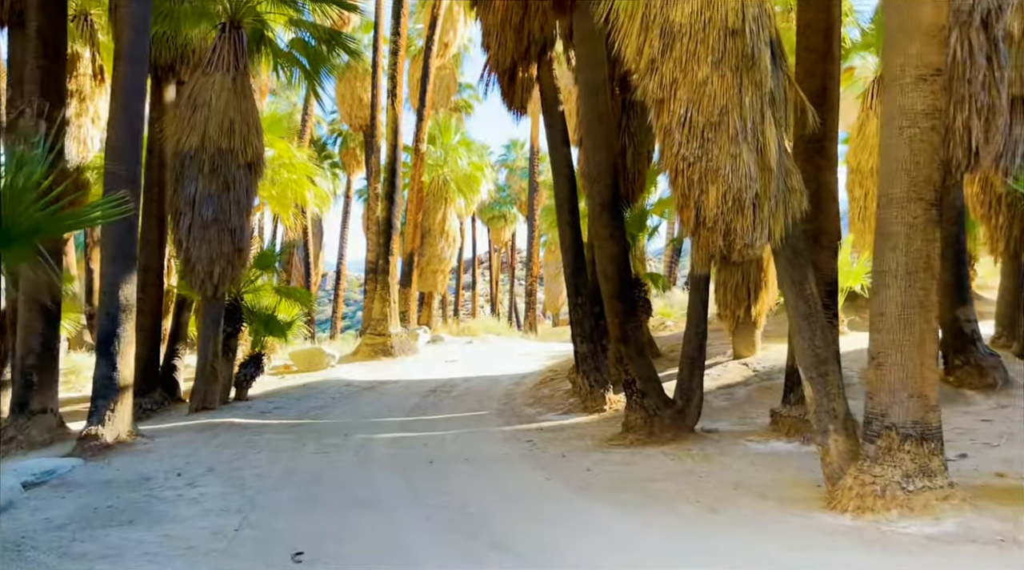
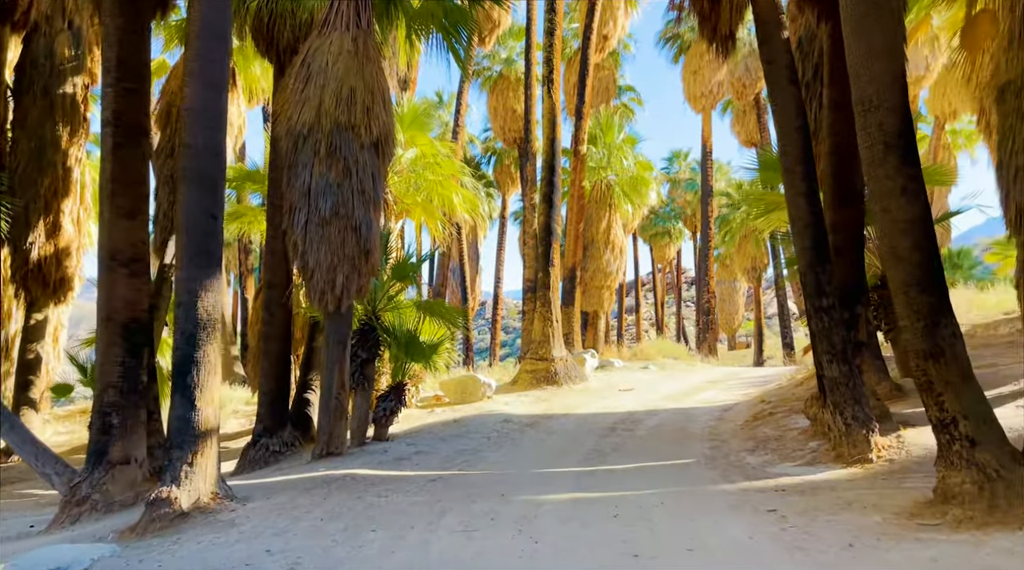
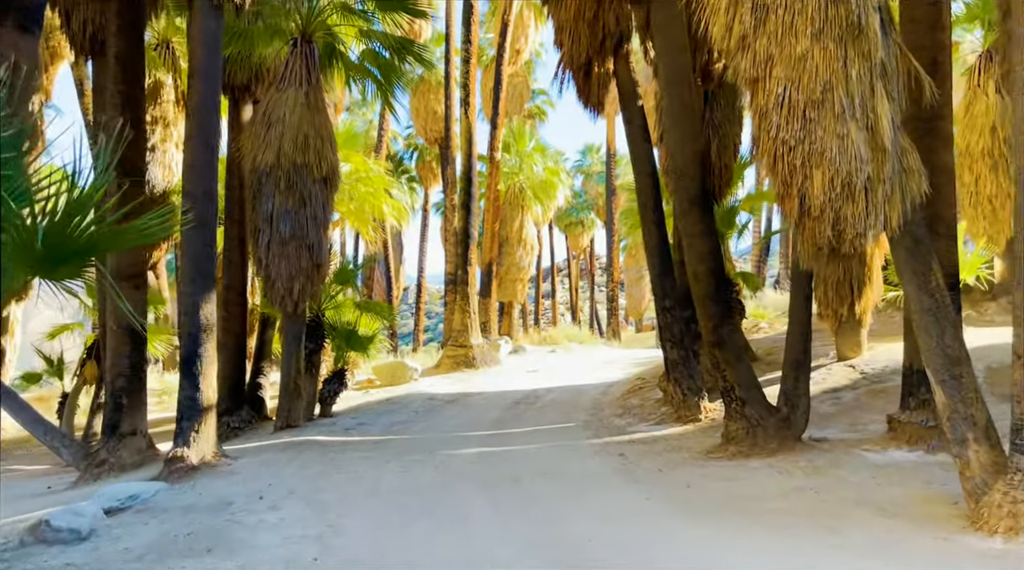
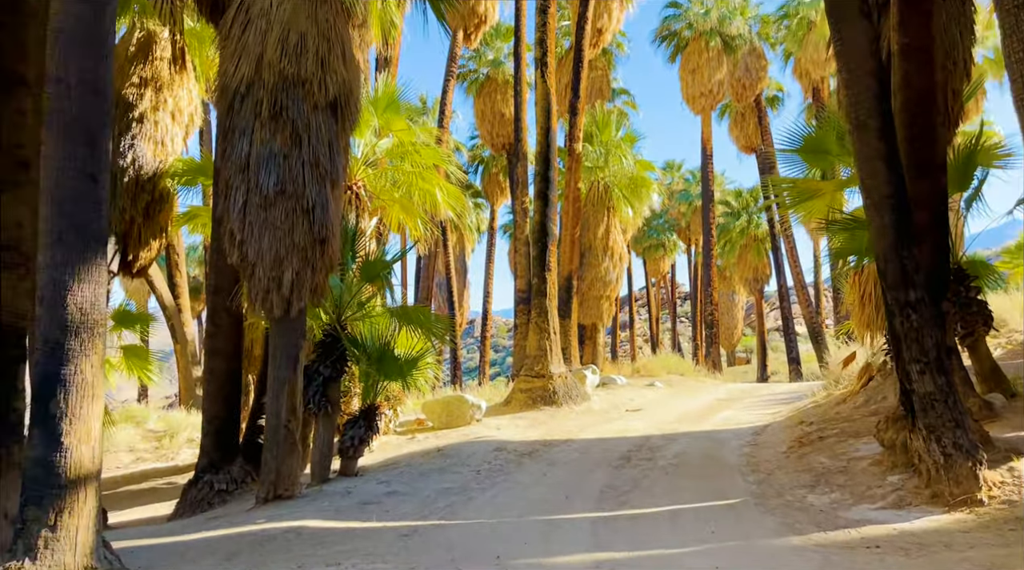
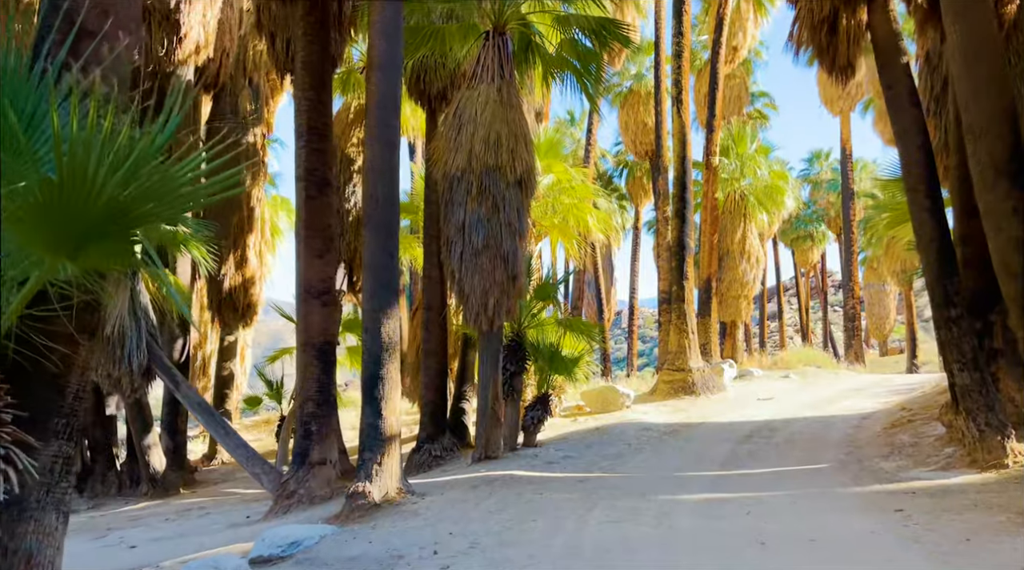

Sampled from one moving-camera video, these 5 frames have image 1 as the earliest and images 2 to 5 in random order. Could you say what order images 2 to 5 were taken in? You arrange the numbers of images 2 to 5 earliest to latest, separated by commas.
3, 5, 2, 4
